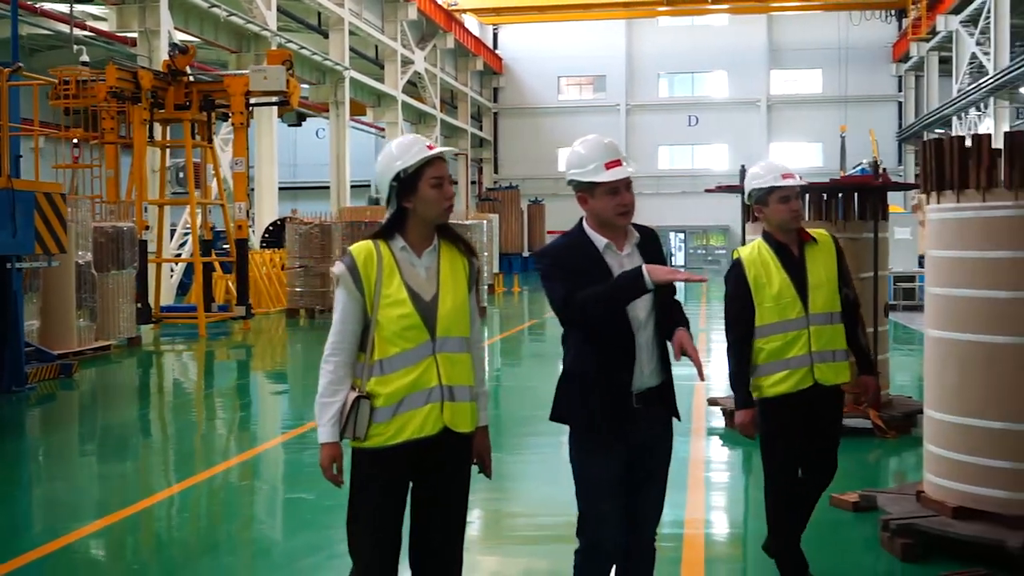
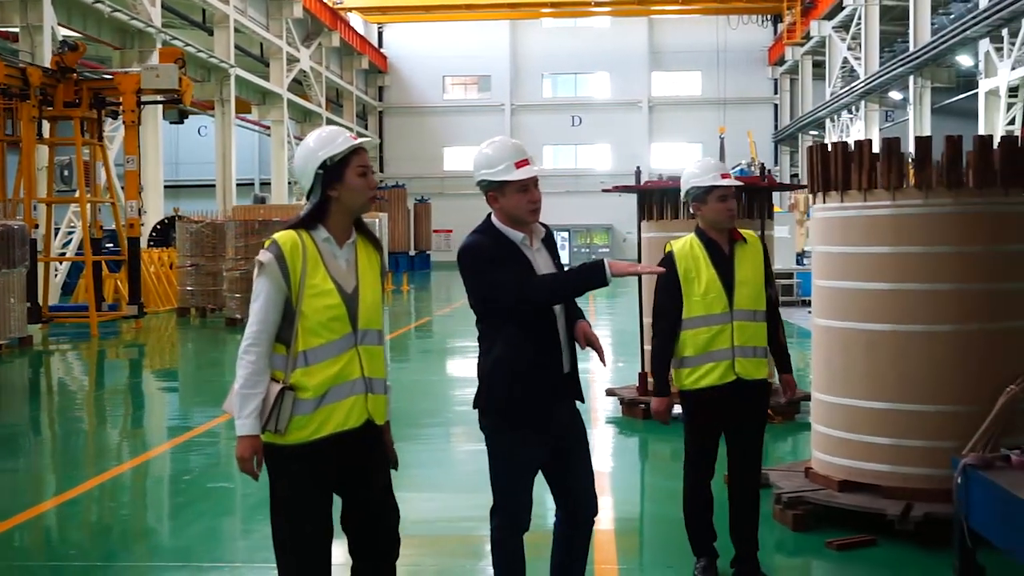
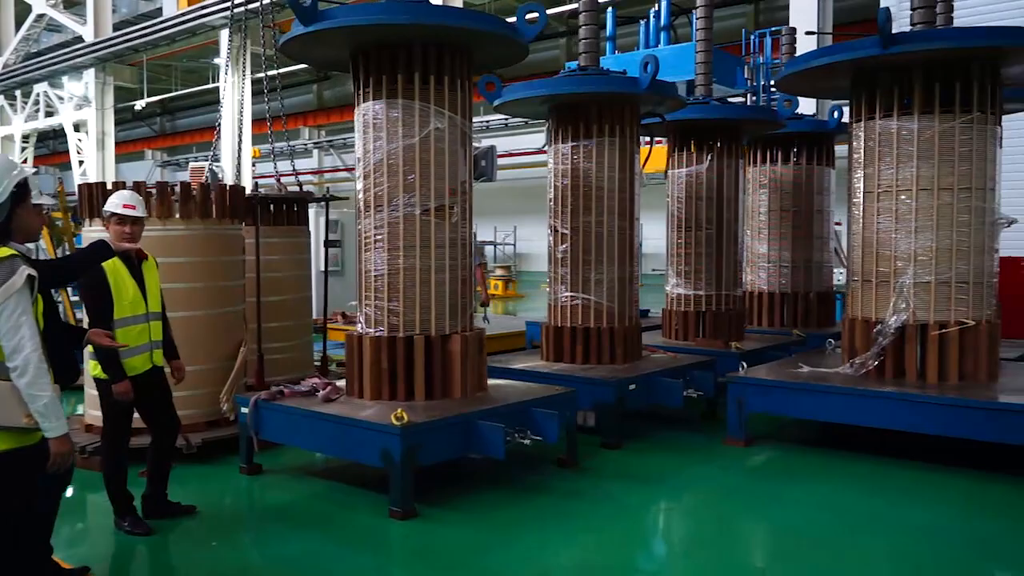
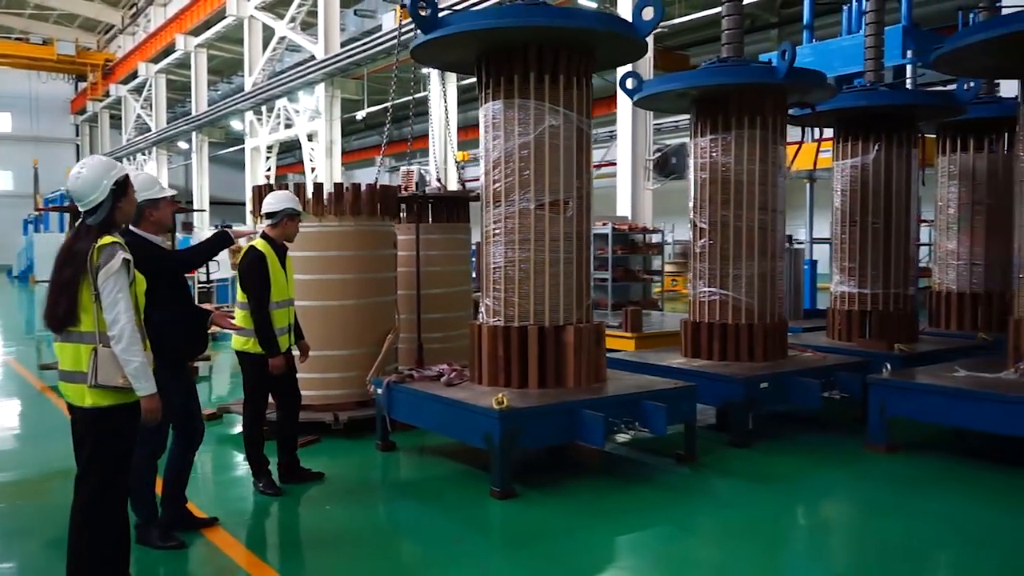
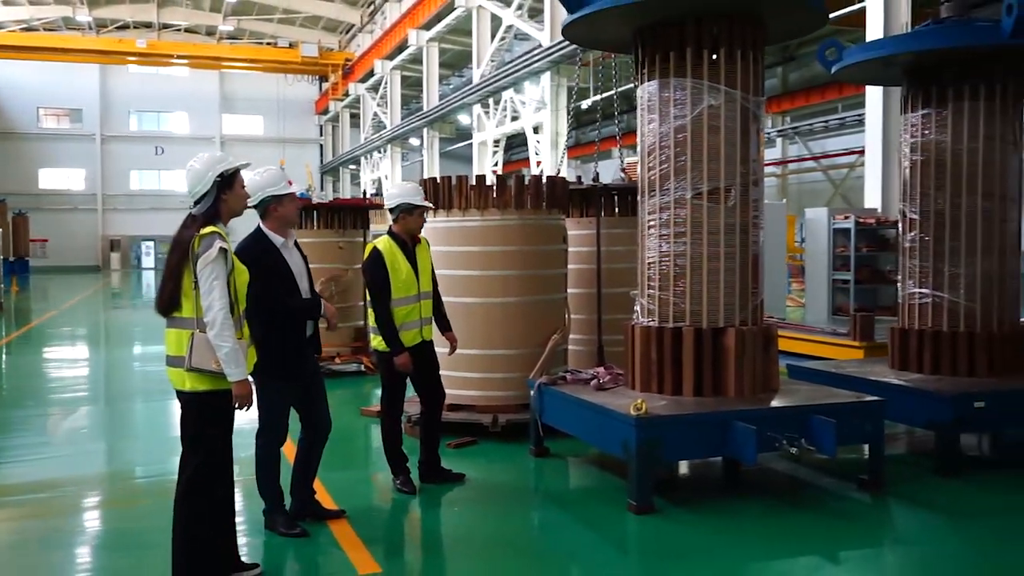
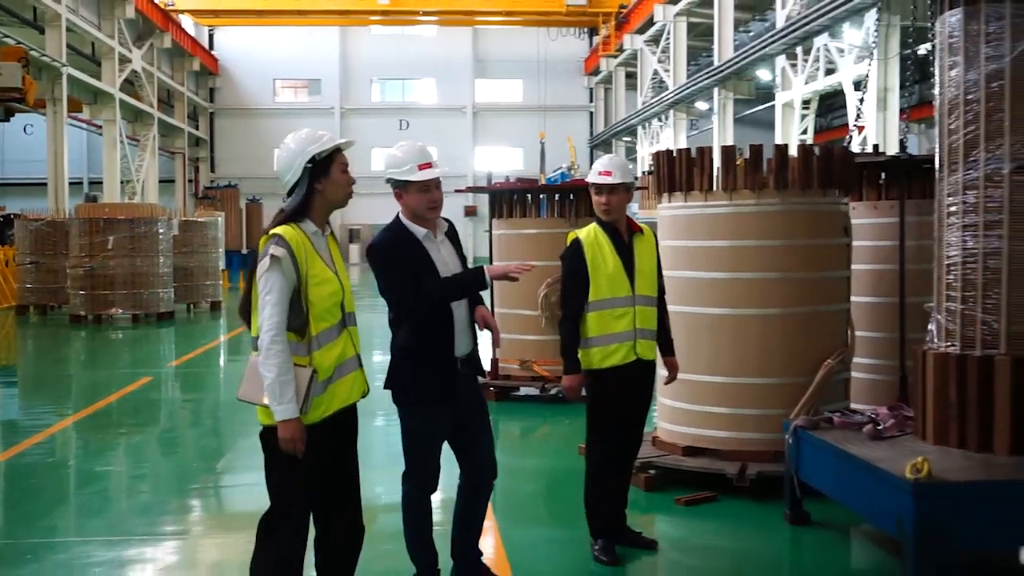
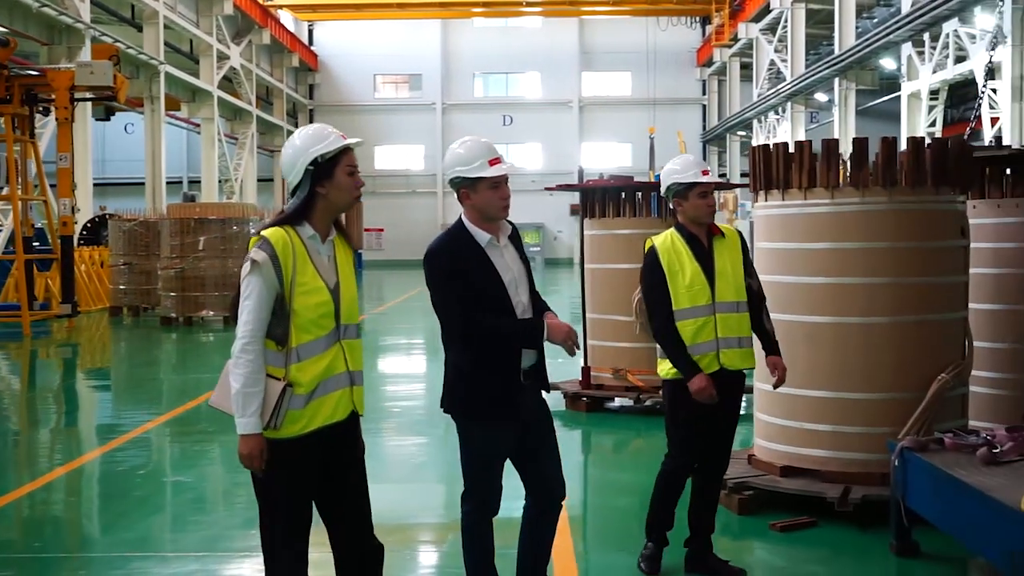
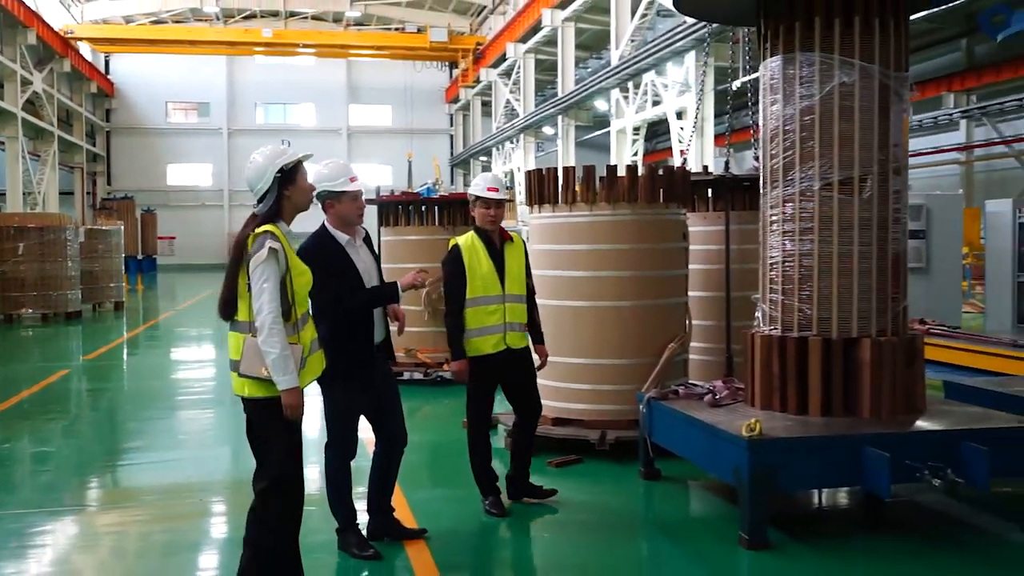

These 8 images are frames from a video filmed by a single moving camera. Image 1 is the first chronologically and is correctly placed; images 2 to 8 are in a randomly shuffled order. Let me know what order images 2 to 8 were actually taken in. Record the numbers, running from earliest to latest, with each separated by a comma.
2, 7, 6, 8, 5, 4, 3
